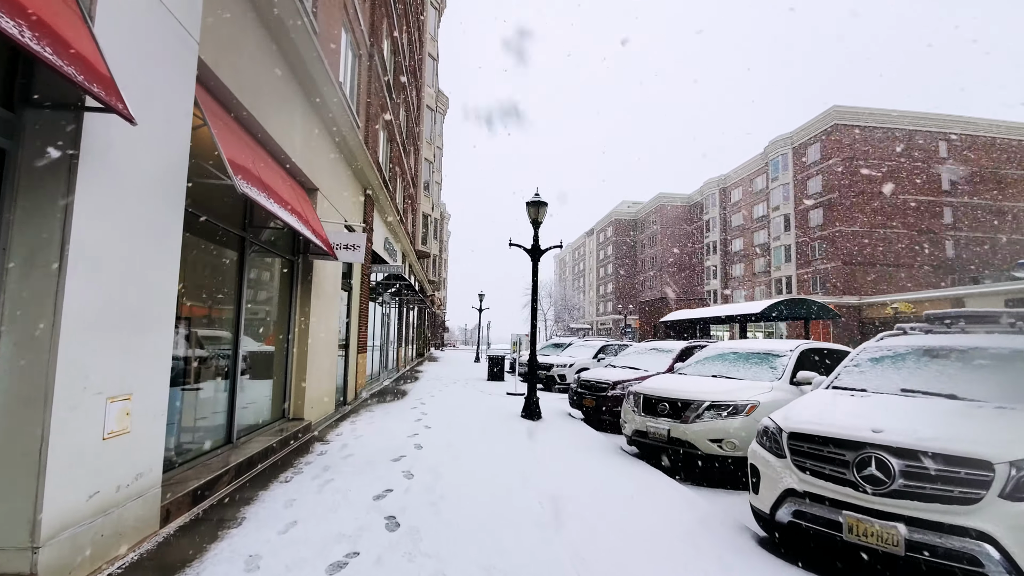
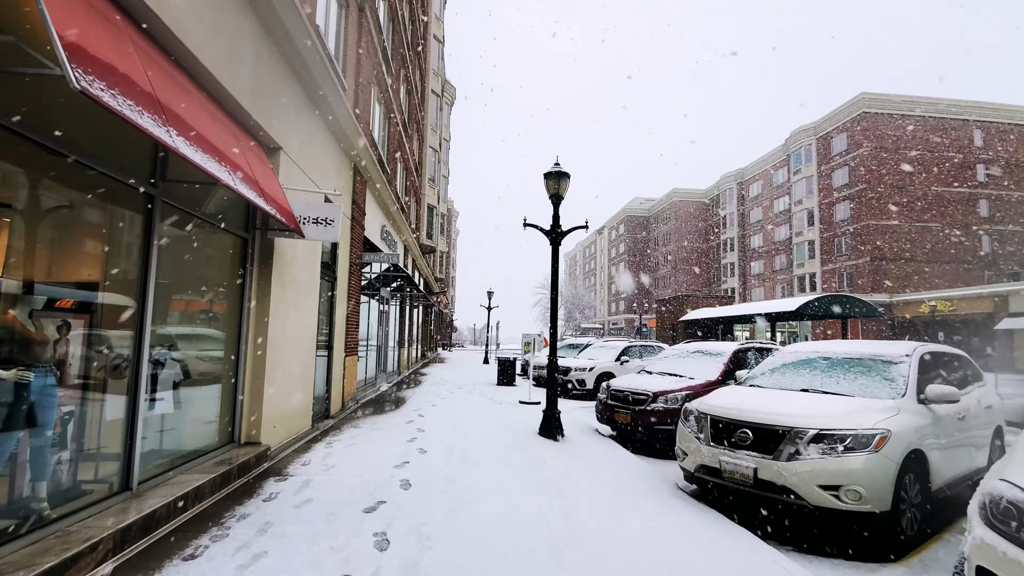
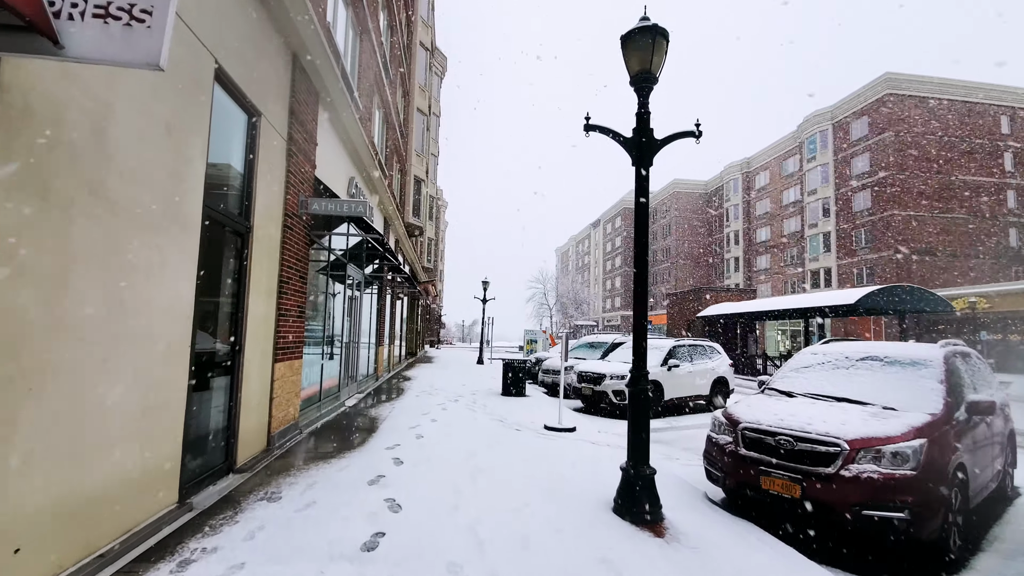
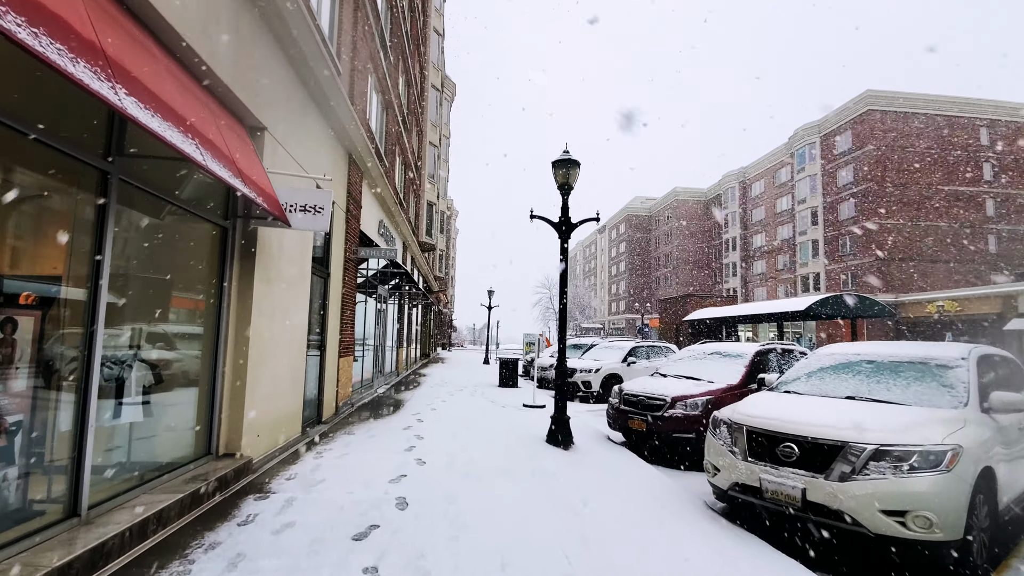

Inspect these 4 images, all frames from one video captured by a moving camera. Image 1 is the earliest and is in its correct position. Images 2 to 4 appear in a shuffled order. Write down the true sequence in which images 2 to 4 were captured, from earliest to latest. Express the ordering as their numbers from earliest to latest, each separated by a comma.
2, 4, 3
